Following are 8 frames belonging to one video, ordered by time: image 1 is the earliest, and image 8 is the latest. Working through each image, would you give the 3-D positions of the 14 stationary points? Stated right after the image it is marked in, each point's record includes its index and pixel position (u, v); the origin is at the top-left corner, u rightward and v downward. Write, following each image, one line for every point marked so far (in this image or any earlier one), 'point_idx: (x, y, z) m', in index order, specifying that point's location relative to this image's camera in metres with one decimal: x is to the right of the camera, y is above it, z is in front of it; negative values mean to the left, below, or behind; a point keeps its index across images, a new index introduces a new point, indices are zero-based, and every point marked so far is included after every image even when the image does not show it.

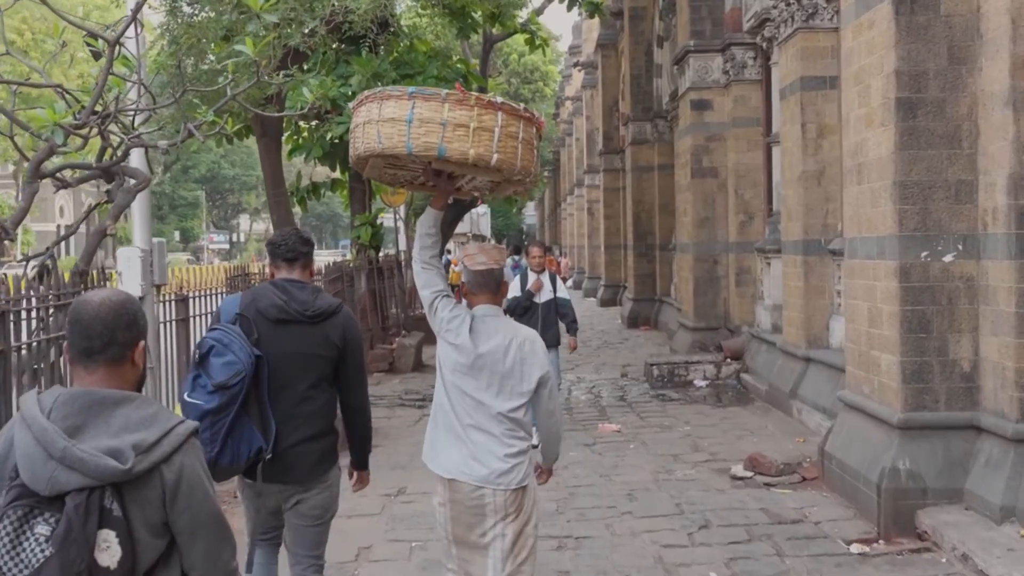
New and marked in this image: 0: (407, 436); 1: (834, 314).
0: (-1.0, -1.4, +9.3) m
1: (+3.1, -0.2, +9.4) m
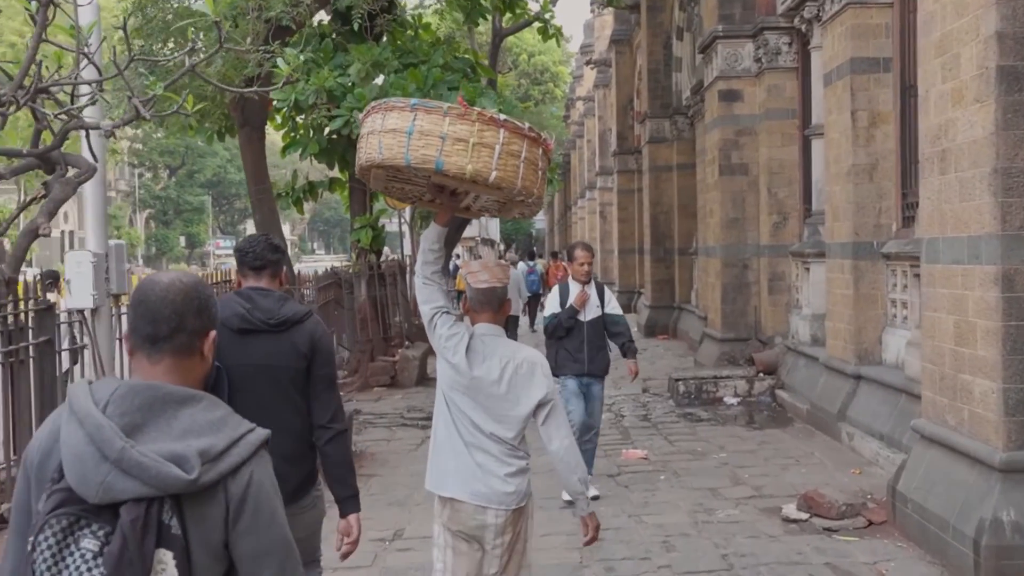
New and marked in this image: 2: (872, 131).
0: (-0.9, -1.5, +8.3) m
1: (+3.2, -0.3, +8.3) m
2: (+3.1, +1.4, +8.3) m
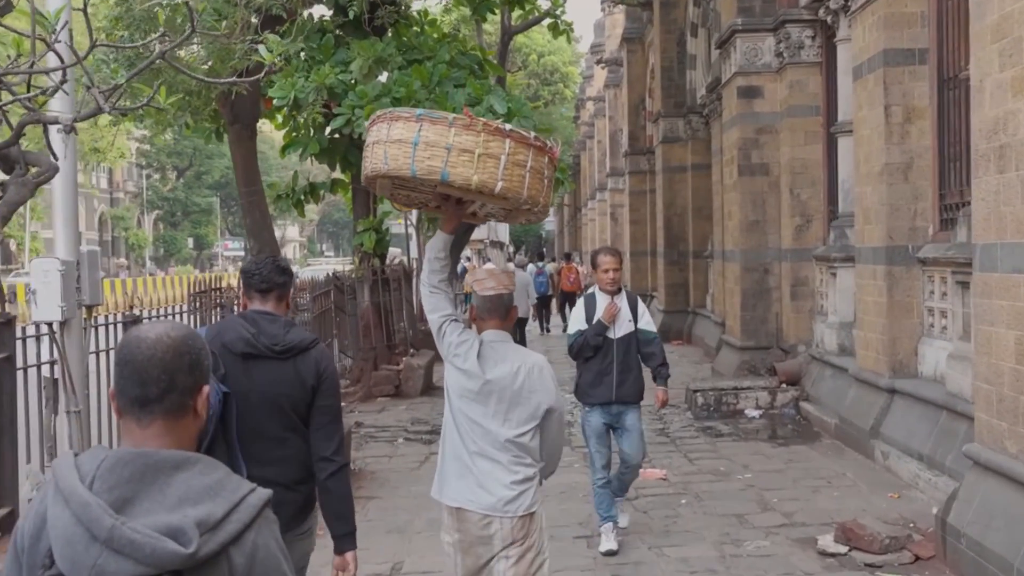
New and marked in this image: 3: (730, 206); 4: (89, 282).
0: (-0.8, -1.6, +7.8) m
1: (+3.3, -0.4, +7.7) m
2: (+3.2, +1.3, +7.8) m
3: (+2.6, +1.0, +11.8) m
4: (-2.5, 0.0, +5.8) m
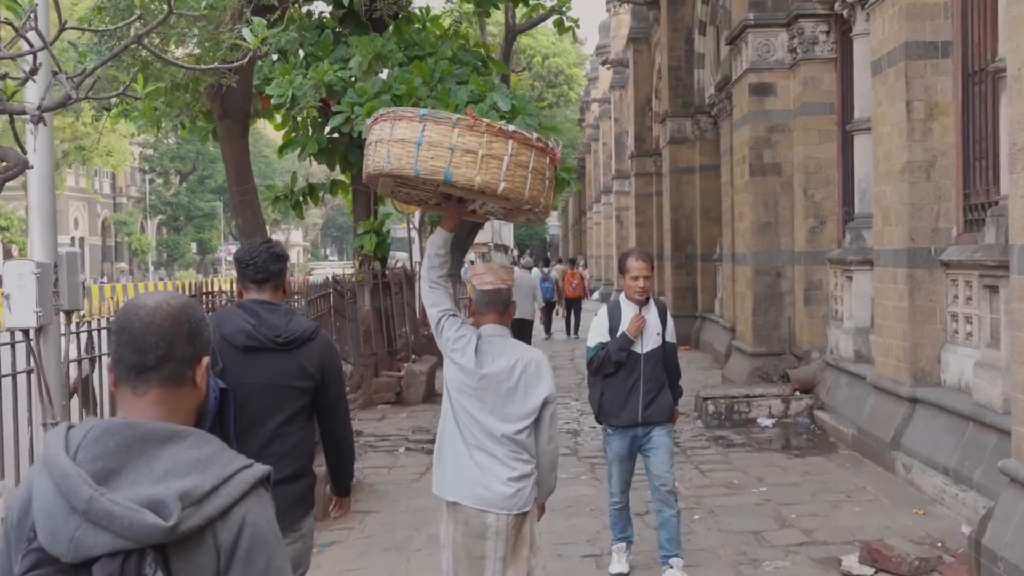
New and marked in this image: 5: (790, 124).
0: (-0.8, -1.6, +7.4) m
1: (+3.3, -0.4, +7.4) m
2: (+3.2, +1.3, +7.4) m
3: (+2.7, +0.9, +11.5) m
4: (-2.5, 0.0, +5.5) m
5: (+3.1, +1.8, +10.8) m
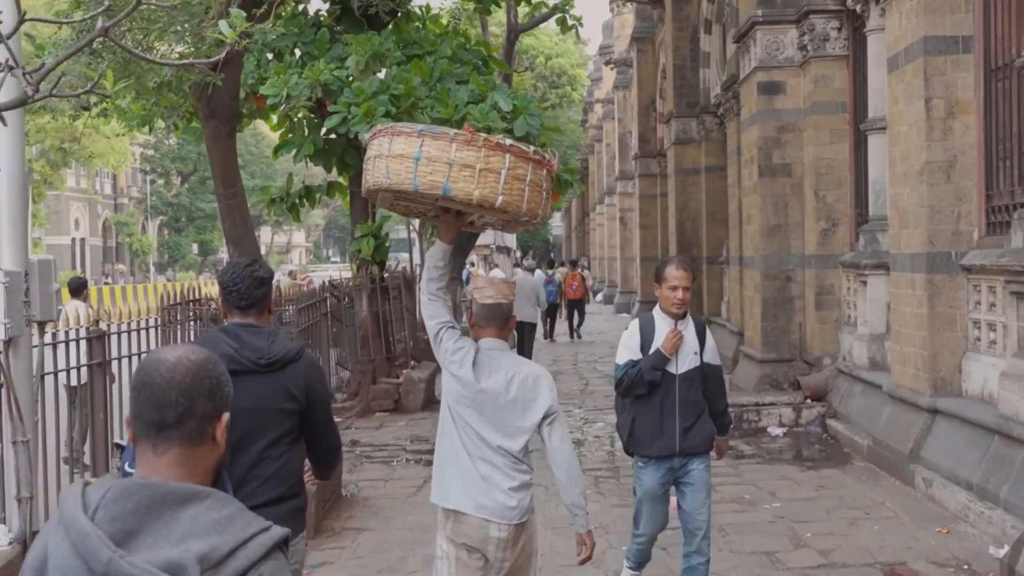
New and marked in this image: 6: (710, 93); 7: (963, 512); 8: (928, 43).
0: (-0.8, -1.7, +7.1) m
1: (+3.3, -0.5, +7.1) m
2: (+3.2, +1.2, +7.1) m
3: (+2.7, +0.9, +11.1) m
4: (-2.5, 0.0, +5.2) m
5: (+3.1, +1.8, +10.5) m
6: (+3.4, +3.4, +16.9) m
7: (+2.9, -1.4, +6.2) m
8: (+3.0, +1.8, +7.1) m
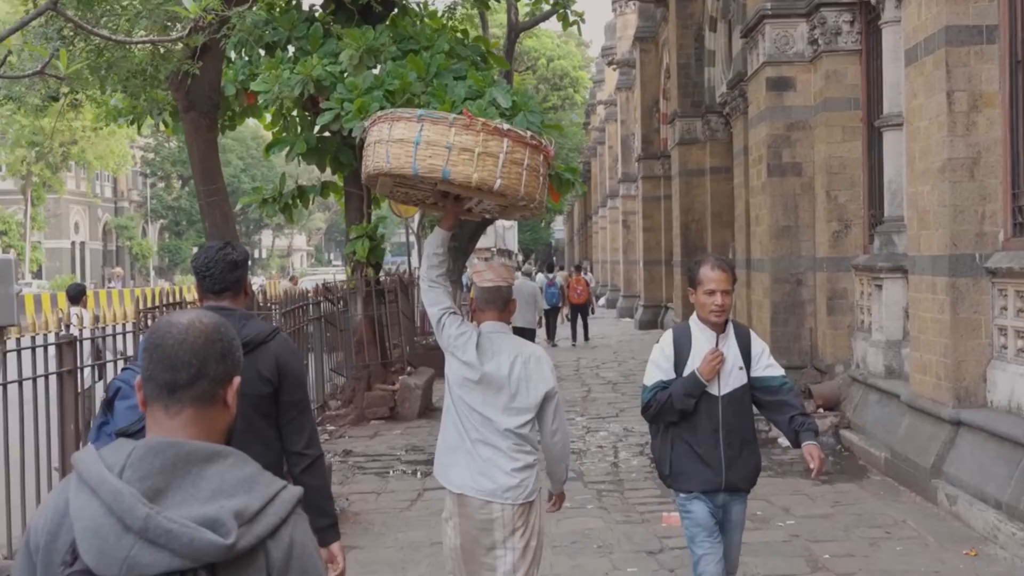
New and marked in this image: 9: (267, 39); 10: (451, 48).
0: (-0.8, -1.7, +6.7) m
1: (+3.3, -0.5, +6.6) m
2: (+3.2, +1.2, +6.7) m
3: (+2.7, +0.9, +10.7) m
4: (-2.5, -0.1, +4.8) m
5: (+3.1, +1.7, +10.1) m
6: (+3.4, +3.3, +16.5) m
7: (+2.8, -1.4, +5.8) m
8: (+3.0, +1.7, +6.7) m
9: (-2.7, +2.8, +10.8) m
10: (-0.7, +2.7, +10.8) m
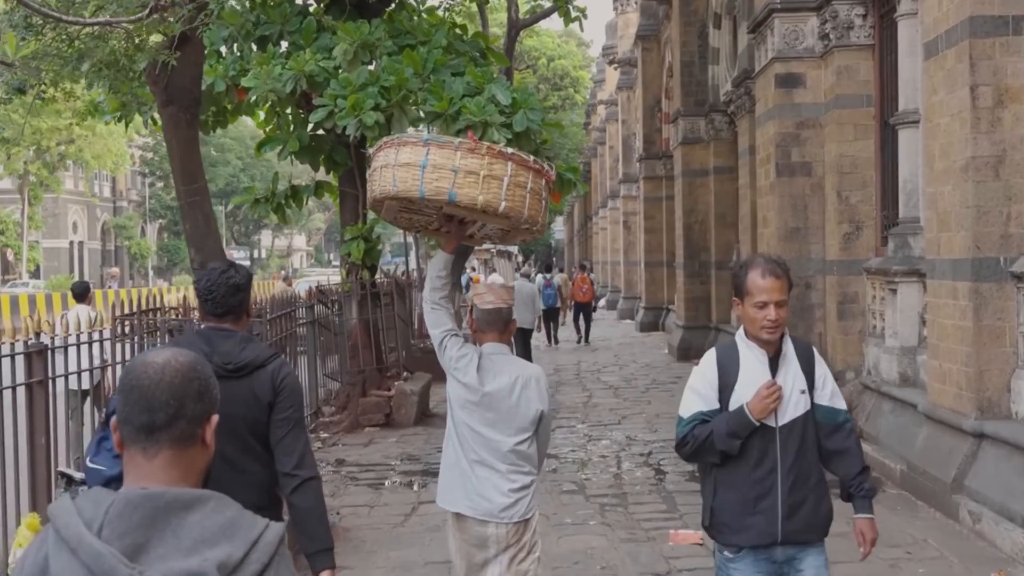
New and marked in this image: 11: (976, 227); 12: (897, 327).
0: (-0.8, -1.7, +6.4) m
1: (+3.3, -0.5, +6.3) m
2: (+3.2, +1.2, +6.4) m
3: (+2.7, +0.8, +10.4) m
4: (-2.5, -0.1, +4.4) m
5: (+3.1, +1.7, +9.8) m
6: (+3.4, +3.3, +16.1) m
7: (+2.8, -1.5, +5.4) m
8: (+3.0, +1.7, +6.3) m
9: (-2.7, +2.7, +10.4) m
10: (-0.7, +2.7, +10.5) m
11: (+3.0, +0.4, +6.3) m
12: (+3.2, -0.3, +8.1) m
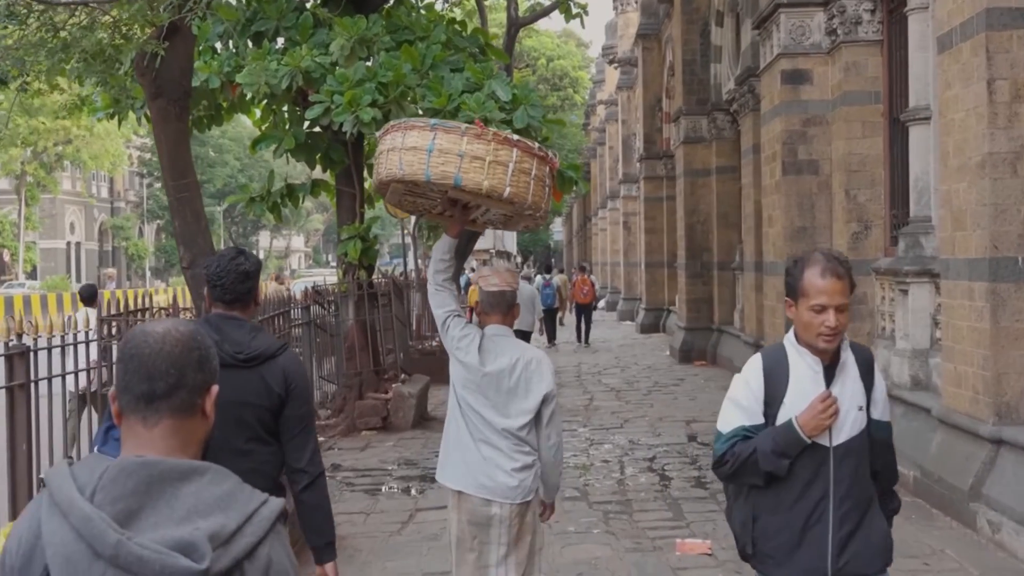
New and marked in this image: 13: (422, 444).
0: (-0.8, -1.7, +6.1) m
1: (+3.3, -0.5, +6.1) m
2: (+3.2, +1.1, +6.1) m
3: (+2.7, +0.8, +10.2) m
4: (-2.5, -0.1, +4.2) m
5: (+3.1, +1.7, +9.6) m
6: (+3.4, +3.3, +15.9) m
7: (+2.8, -1.5, +5.2) m
8: (+3.0, +1.7, +6.1) m
9: (-2.7, +2.7, +10.2) m
10: (-0.7, +2.6, +10.3) m
11: (+3.0, +0.4, +6.1) m
12: (+3.2, -0.3, +7.9) m
13: (-0.9, -1.6, +10.0) m
